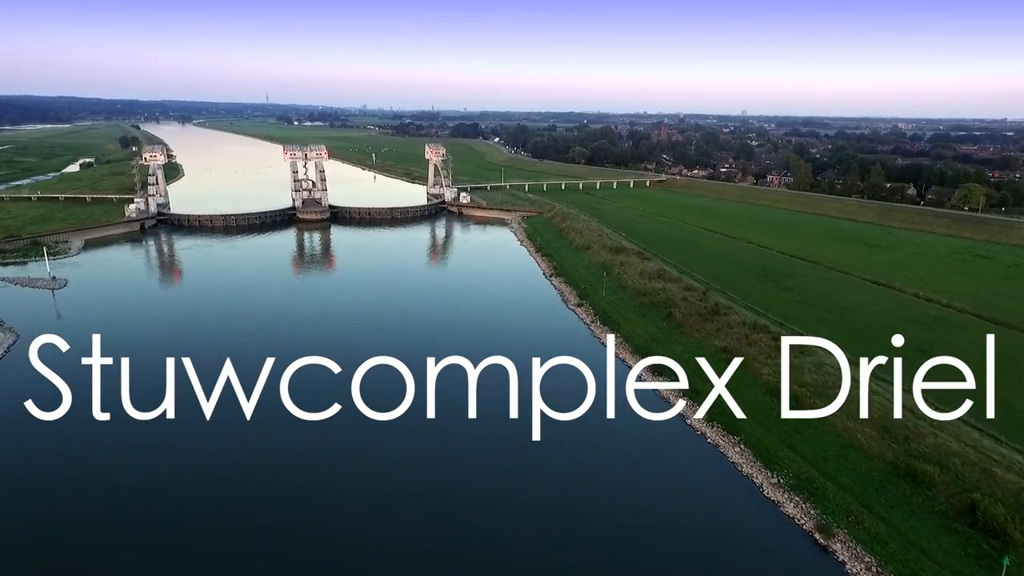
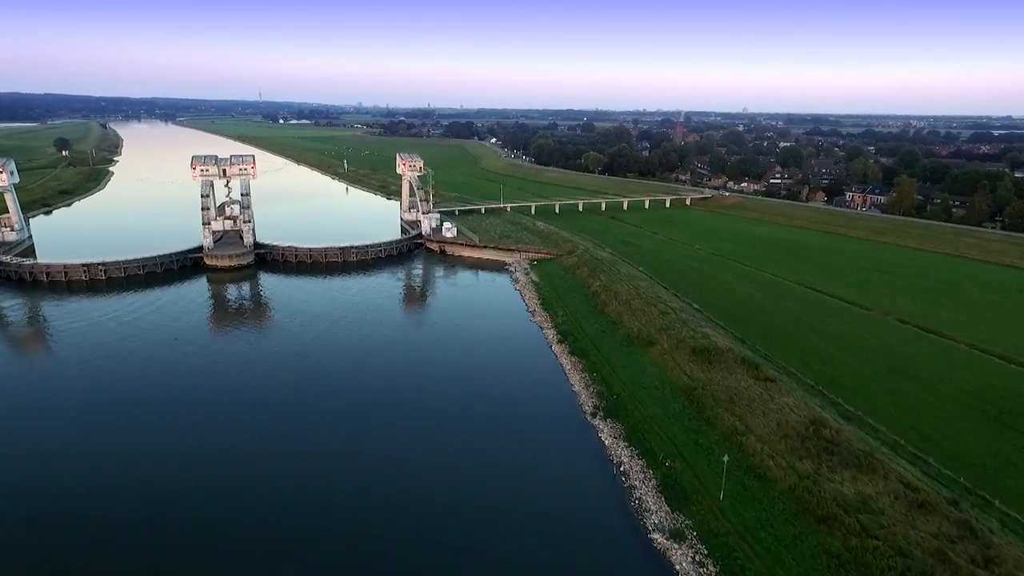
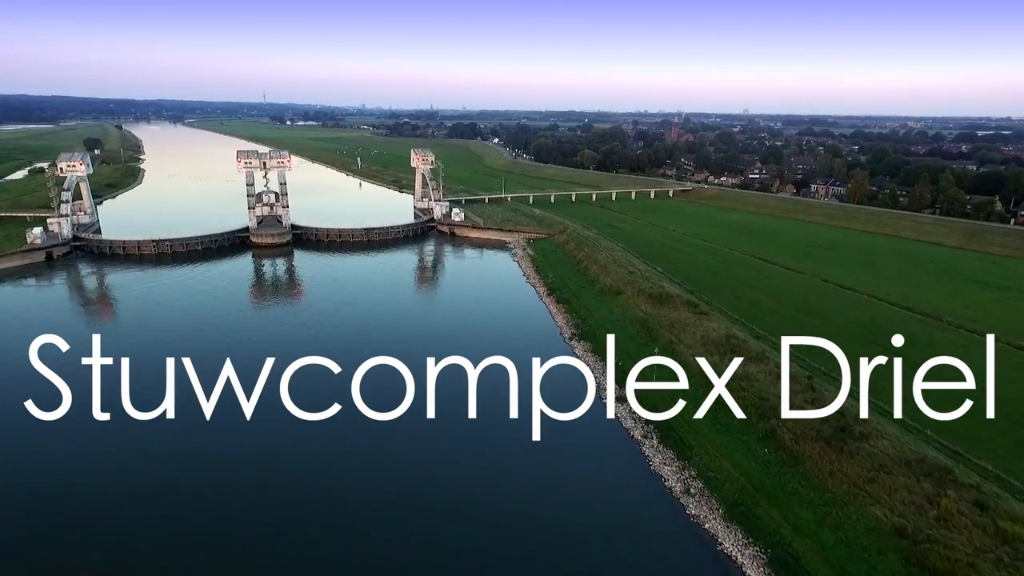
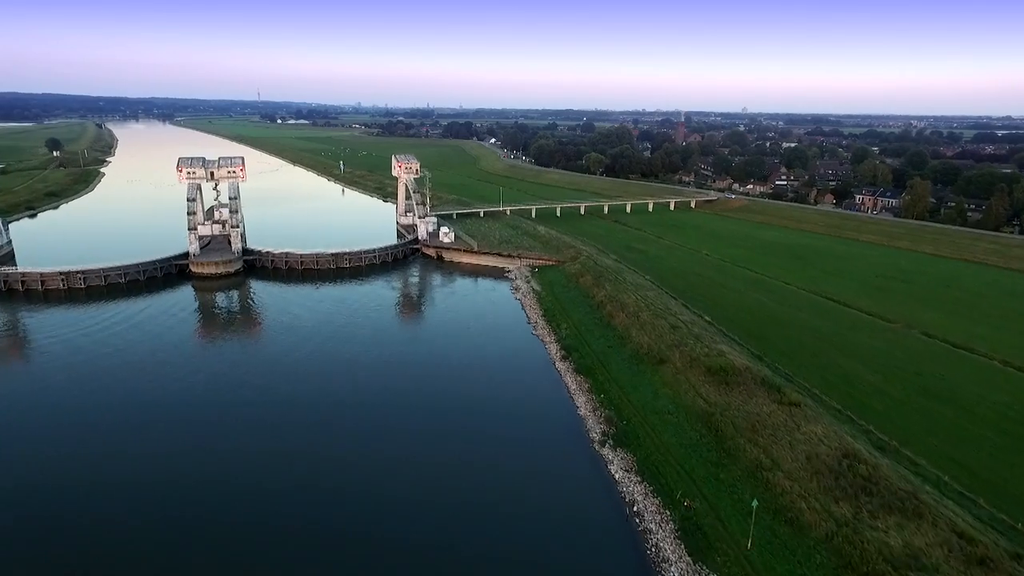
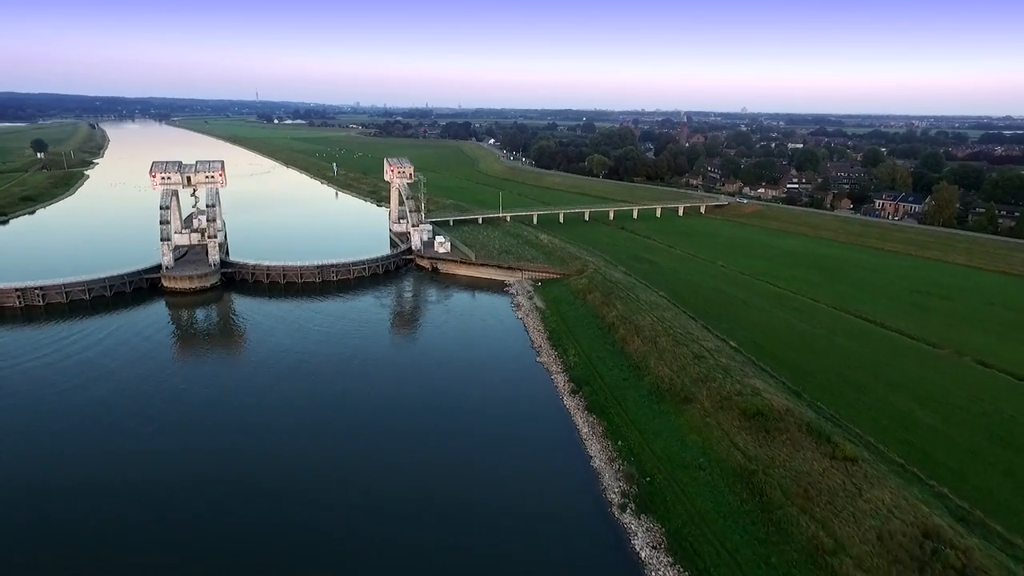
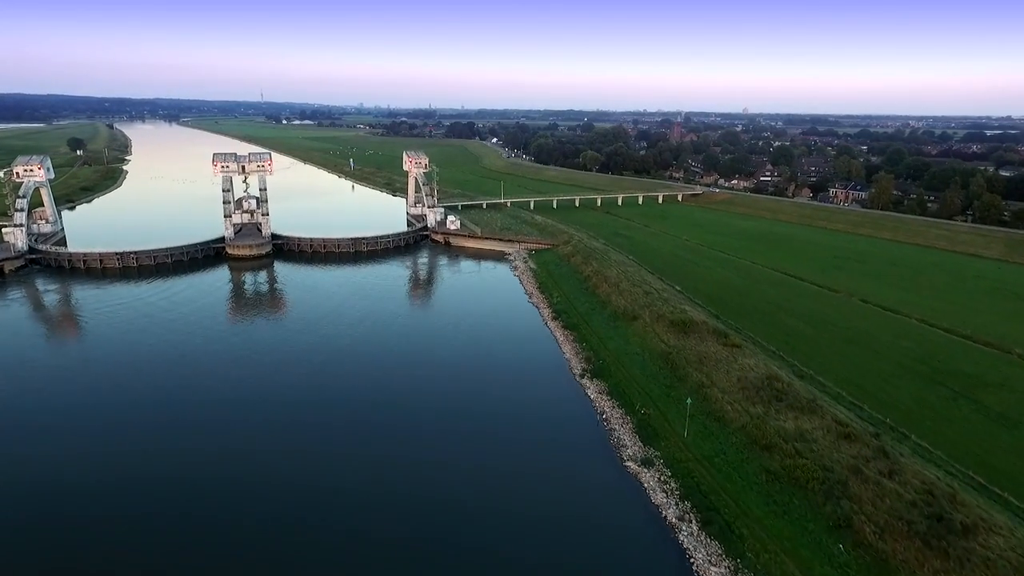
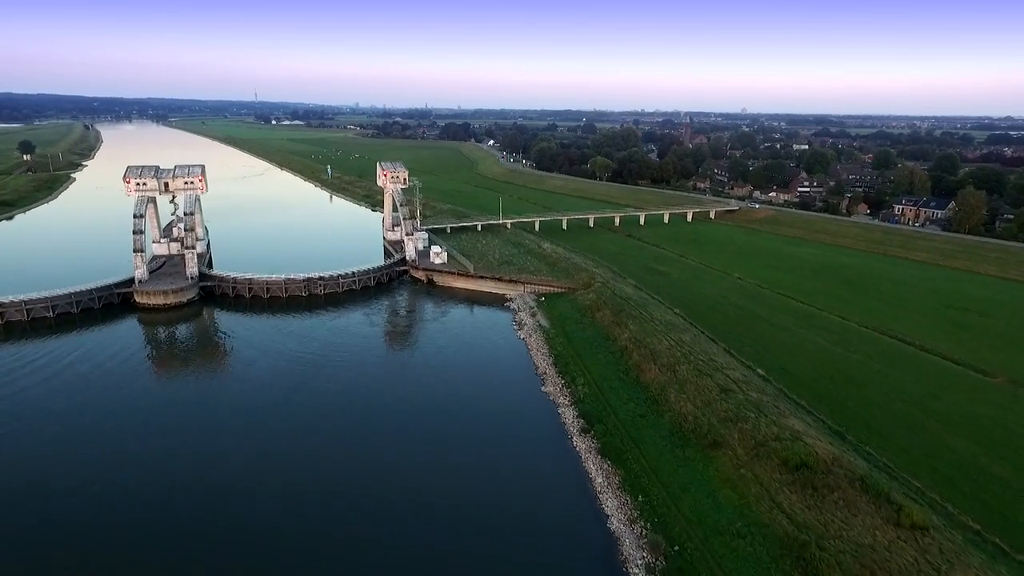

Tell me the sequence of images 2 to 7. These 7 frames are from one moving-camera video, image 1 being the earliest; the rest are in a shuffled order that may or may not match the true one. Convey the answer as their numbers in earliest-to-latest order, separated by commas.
3, 6, 2, 4, 5, 7
